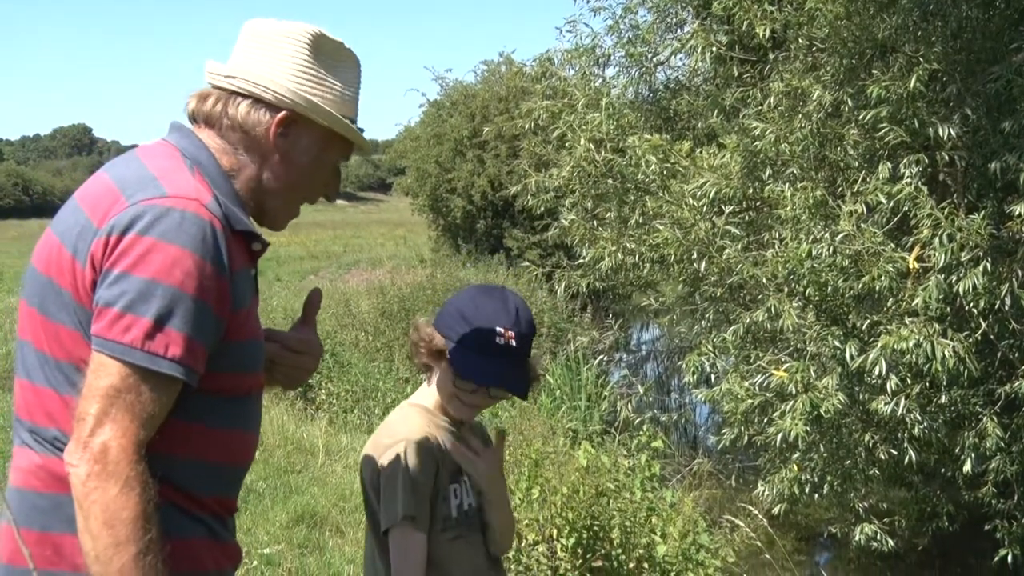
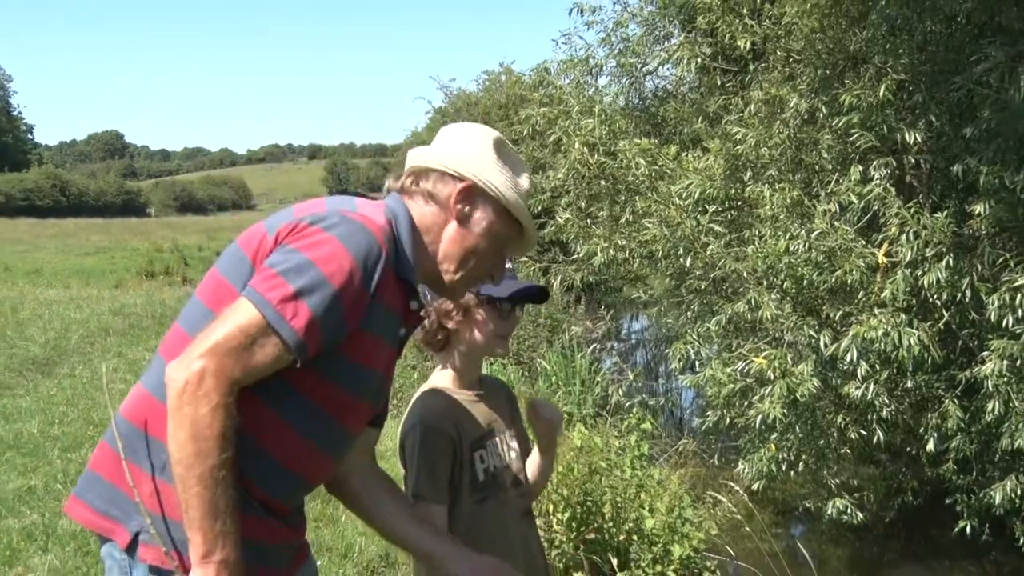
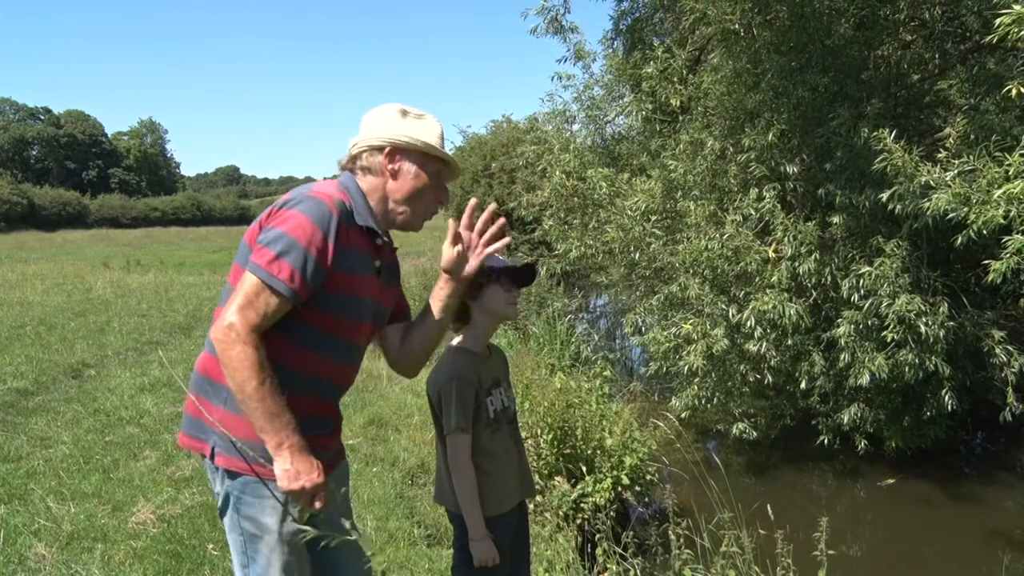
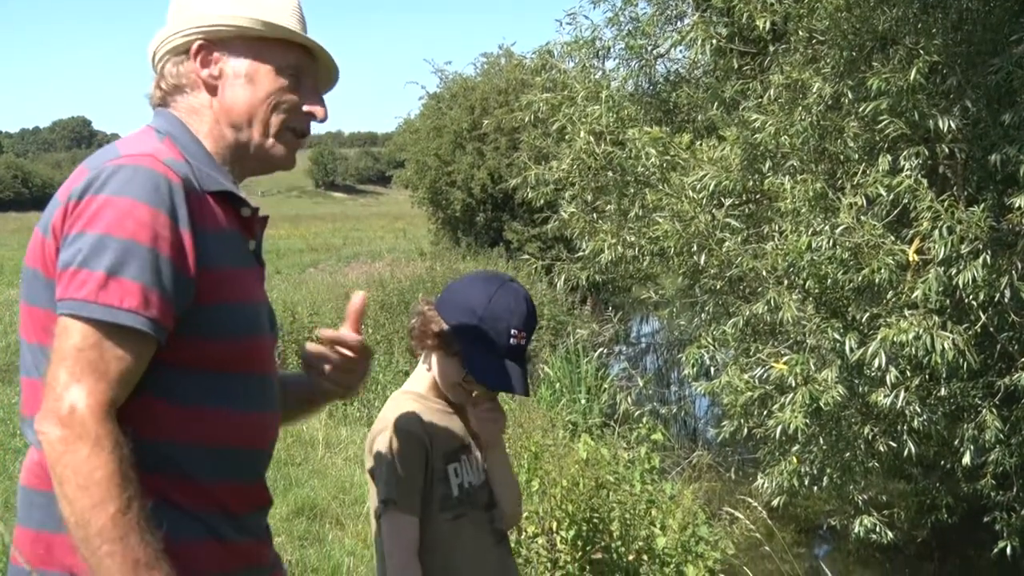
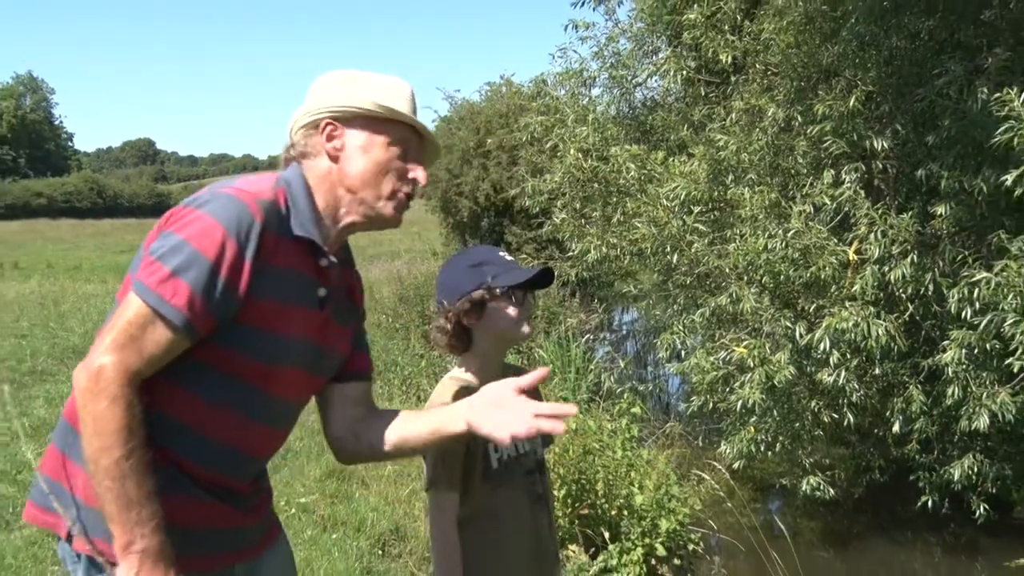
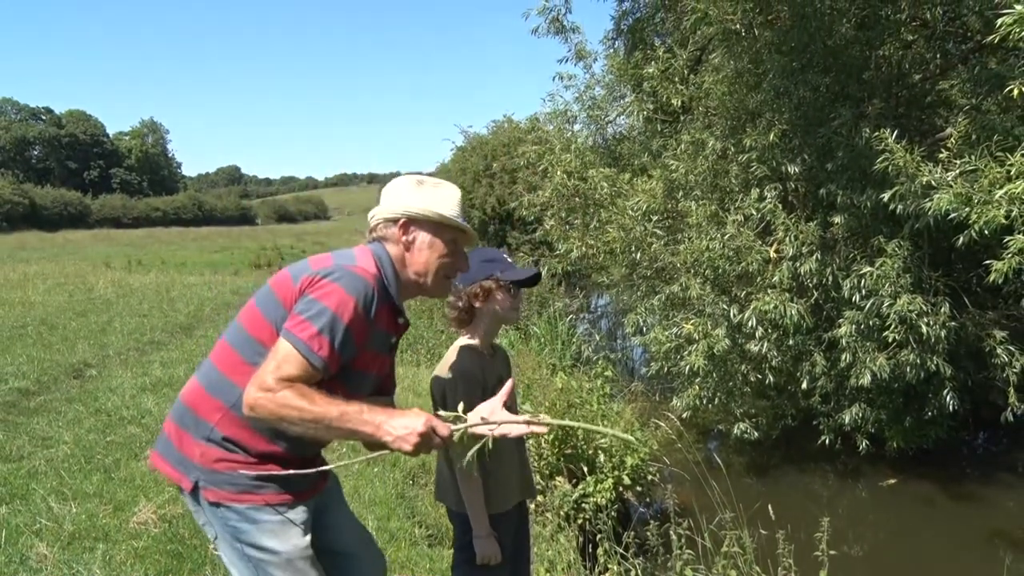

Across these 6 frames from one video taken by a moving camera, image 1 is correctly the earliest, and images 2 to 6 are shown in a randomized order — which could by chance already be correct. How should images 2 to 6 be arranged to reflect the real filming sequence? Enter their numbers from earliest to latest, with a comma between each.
4, 2, 5, 6, 3
